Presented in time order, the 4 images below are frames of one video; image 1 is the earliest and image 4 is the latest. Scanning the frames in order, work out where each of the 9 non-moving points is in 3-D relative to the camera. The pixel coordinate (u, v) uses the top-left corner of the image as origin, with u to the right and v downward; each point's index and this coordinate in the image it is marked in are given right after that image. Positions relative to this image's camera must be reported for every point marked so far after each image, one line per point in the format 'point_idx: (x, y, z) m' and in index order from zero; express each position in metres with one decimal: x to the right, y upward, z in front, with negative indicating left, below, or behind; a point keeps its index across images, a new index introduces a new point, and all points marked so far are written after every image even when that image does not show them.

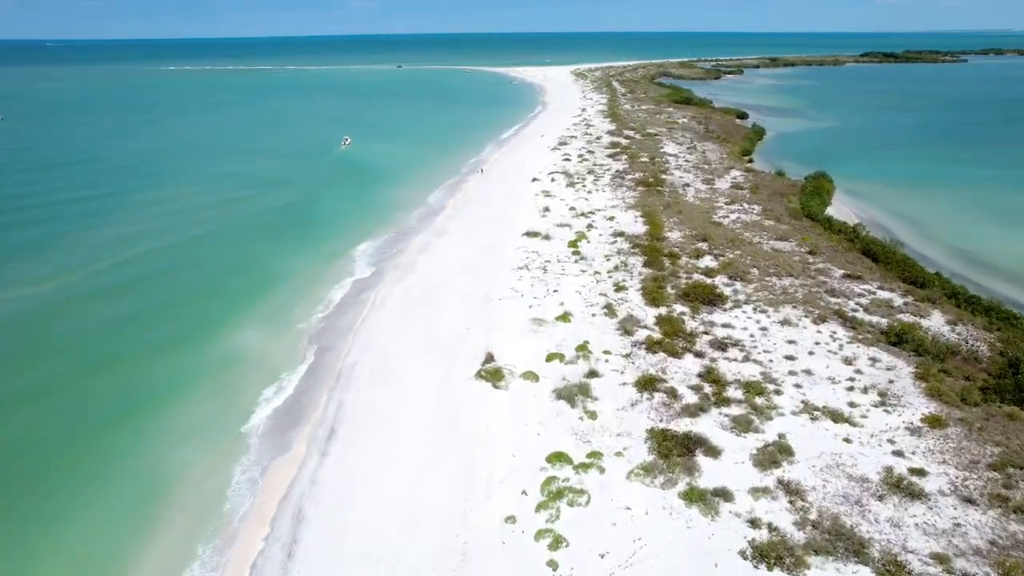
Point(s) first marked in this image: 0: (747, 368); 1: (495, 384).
0: (+6.0, -2.0, +16.6) m
1: (-0.4, -2.4, +15.9) m
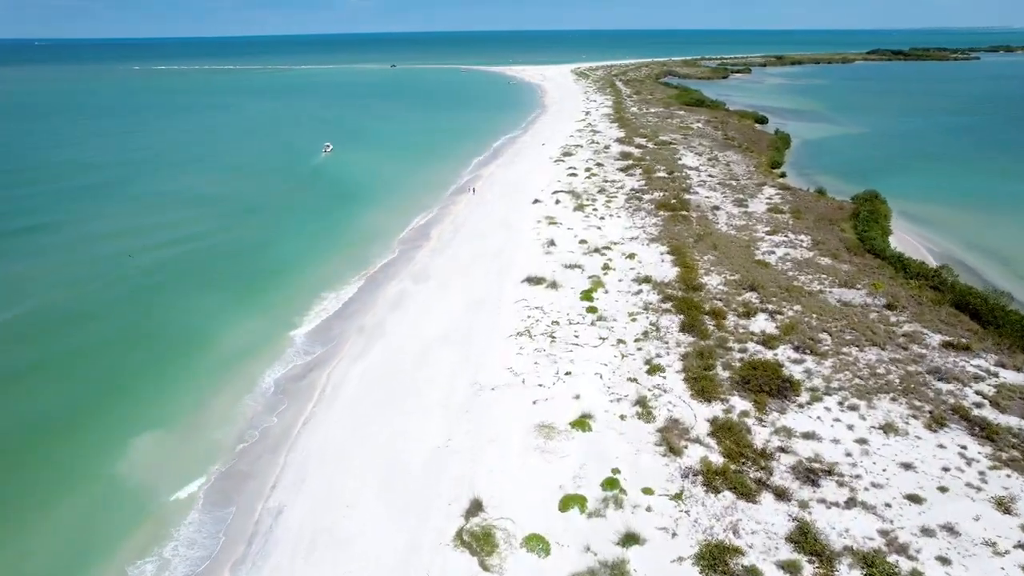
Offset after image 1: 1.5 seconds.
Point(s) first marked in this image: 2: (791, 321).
0: (+6.0, -4.0, +11.2) m
1: (-0.5, -4.4, +10.5) m
2: (+8.0, -1.0, +18.6) m
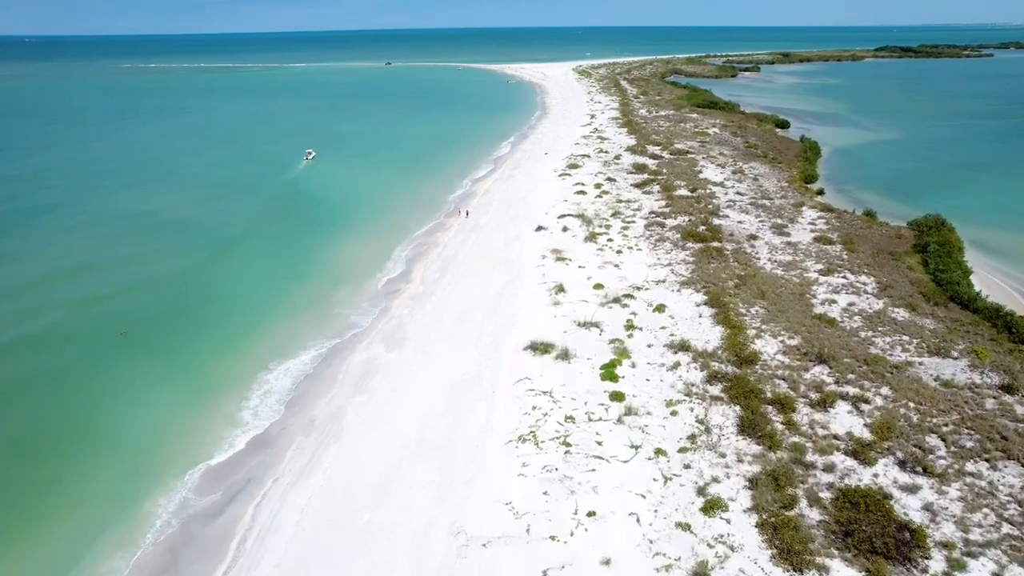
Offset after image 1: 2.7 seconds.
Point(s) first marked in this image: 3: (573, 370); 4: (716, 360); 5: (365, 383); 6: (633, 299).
0: (+5.9, -5.8, +6.5) m
1: (-0.5, -6.2, +5.8) m
2: (+8.0, -2.7, +13.9) m
3: (+1.5, -2.0, +15.8) m
4: (+5.1, -1.8, +16.2) m
5: (-3.6, -2.3, +15.8) m
6: (+3.7, -0.4, +19.8) m
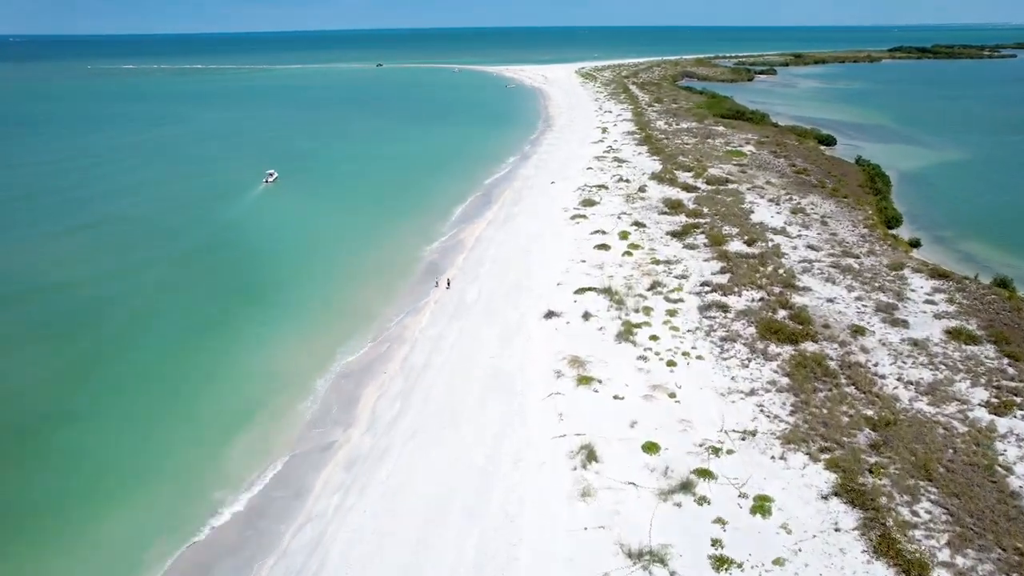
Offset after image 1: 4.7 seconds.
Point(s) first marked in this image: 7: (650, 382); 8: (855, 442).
0: (+5.9, -9.0, -1.5) m
1: (-0.5, -9.4, -2.2) m
2: (+8.0, -5.9, +5.9) m
3: (+1.5, -5.2, +7.8) m
4: (+5.1, -4.9, +8.3) m
5: (-3.6, -5.5, +7.8) m
6: (+3.7, -3.6, +11.8) m
7: (+3.3, -2.2, +15.2) m
8: (+6.9, -3.0, +12.9) m
